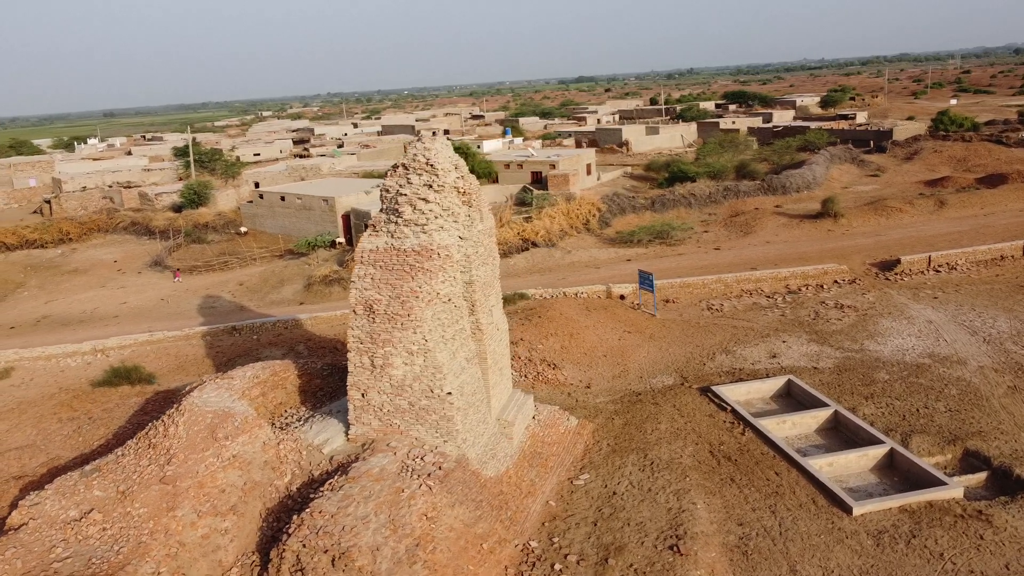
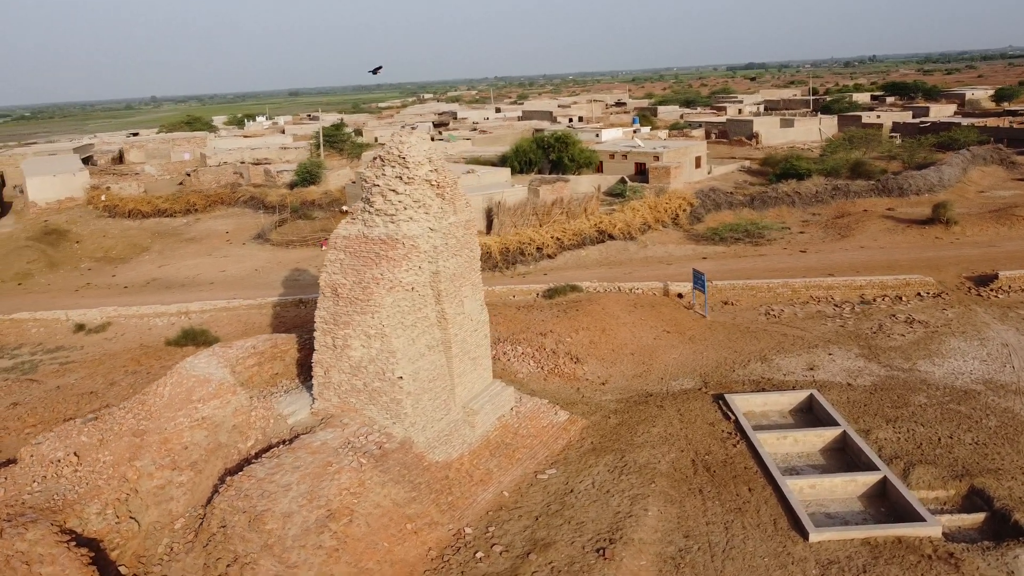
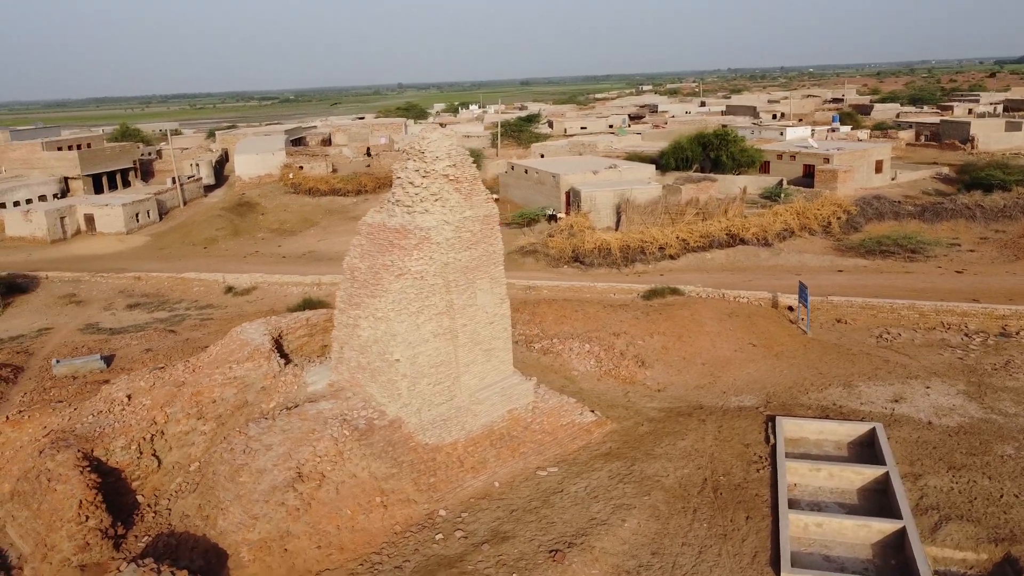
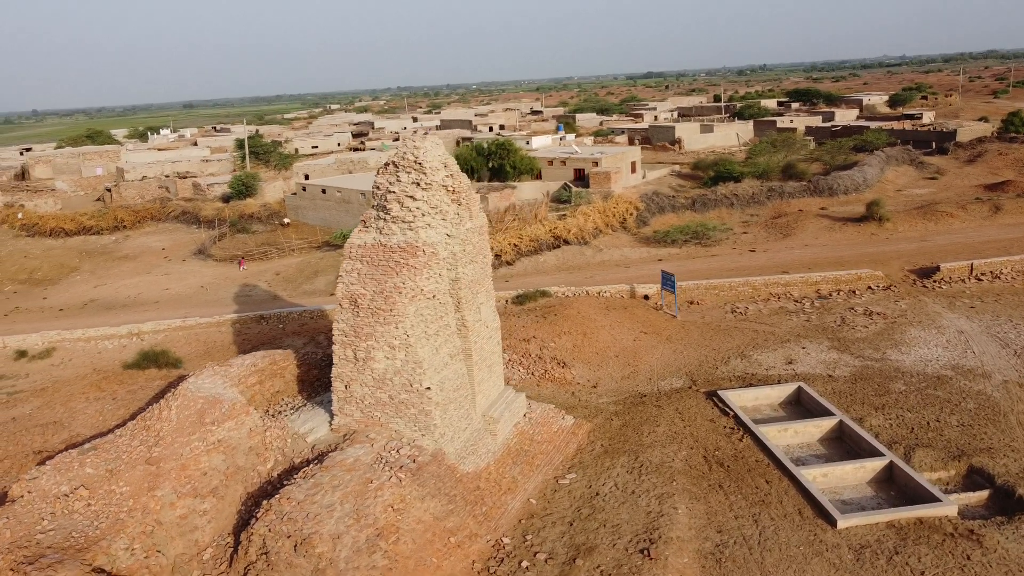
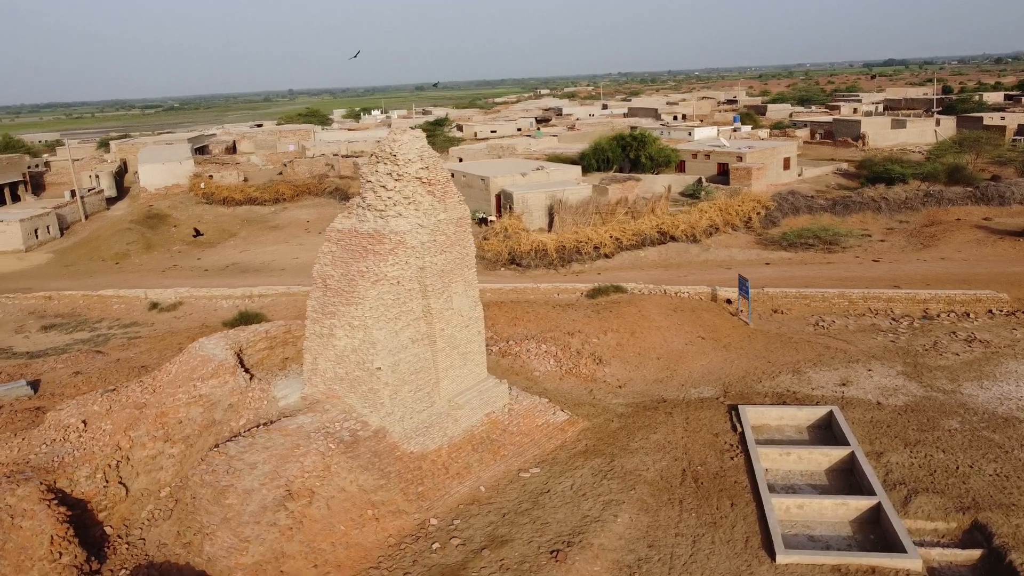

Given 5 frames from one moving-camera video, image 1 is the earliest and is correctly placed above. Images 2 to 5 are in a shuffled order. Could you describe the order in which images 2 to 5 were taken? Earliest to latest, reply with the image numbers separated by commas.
4, 2, 5, 3
